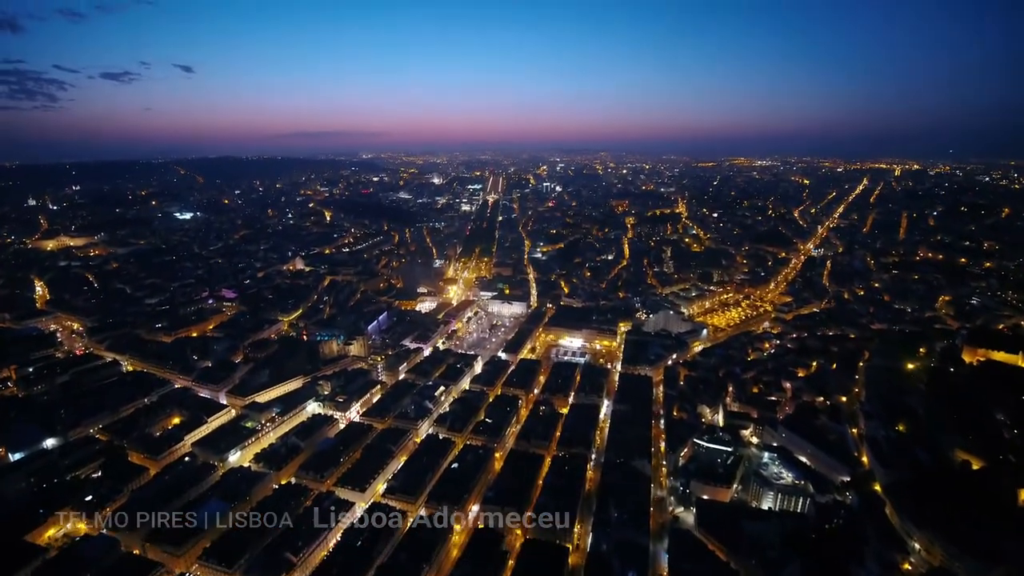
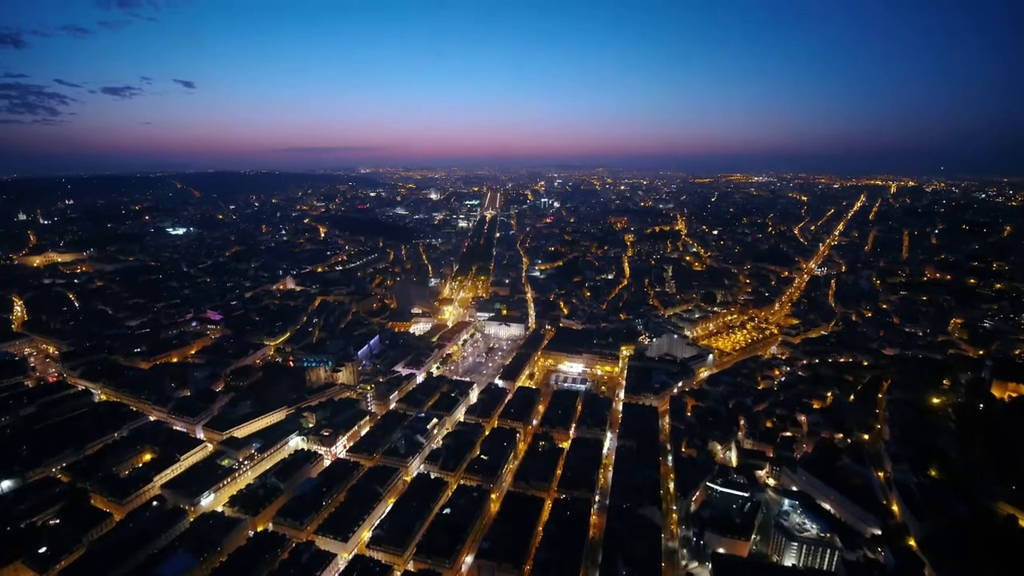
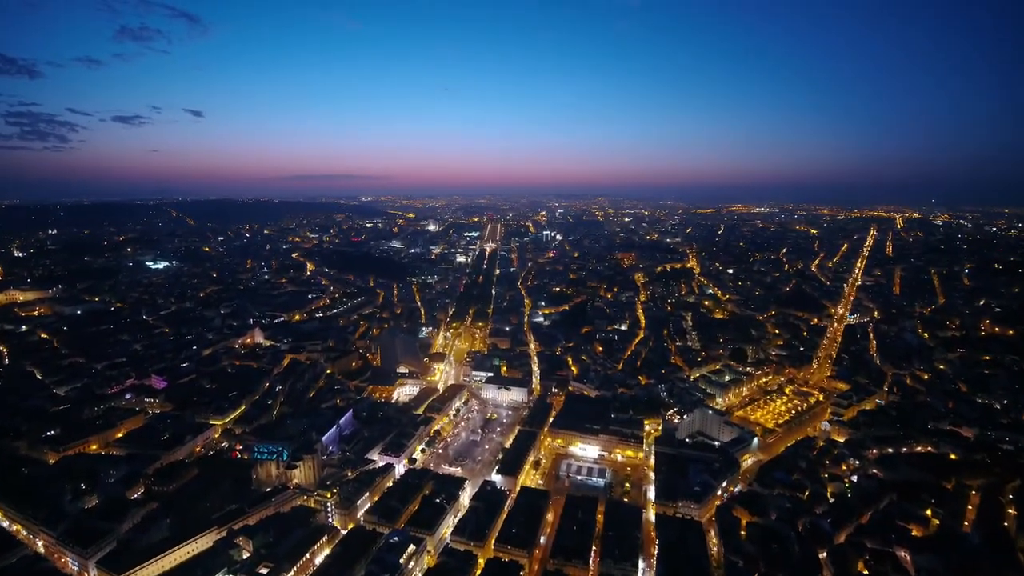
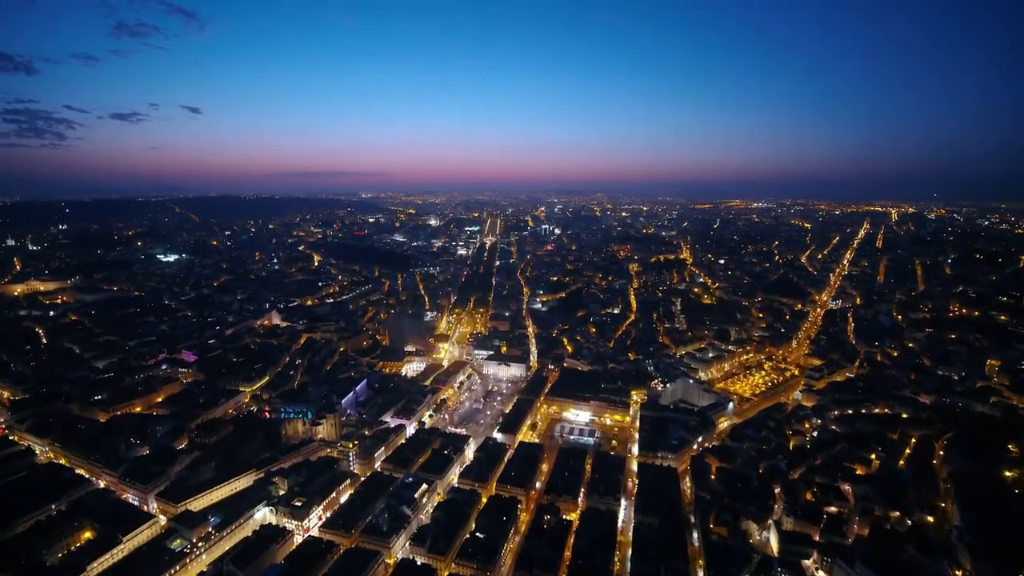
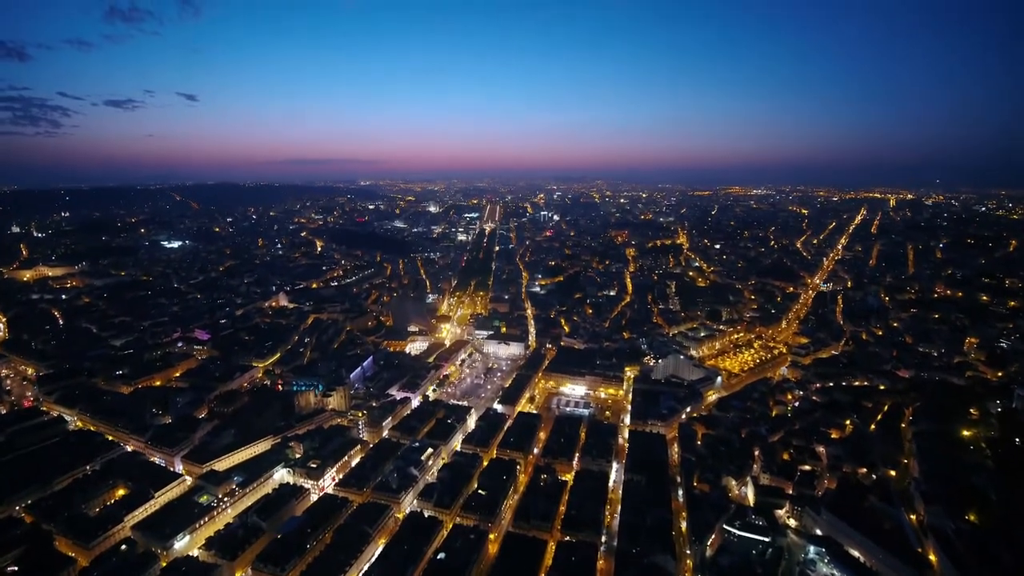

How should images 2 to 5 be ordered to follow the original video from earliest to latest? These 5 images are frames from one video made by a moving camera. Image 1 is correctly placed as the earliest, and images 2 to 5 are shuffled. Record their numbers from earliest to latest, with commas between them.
2, 5, 4, 3
